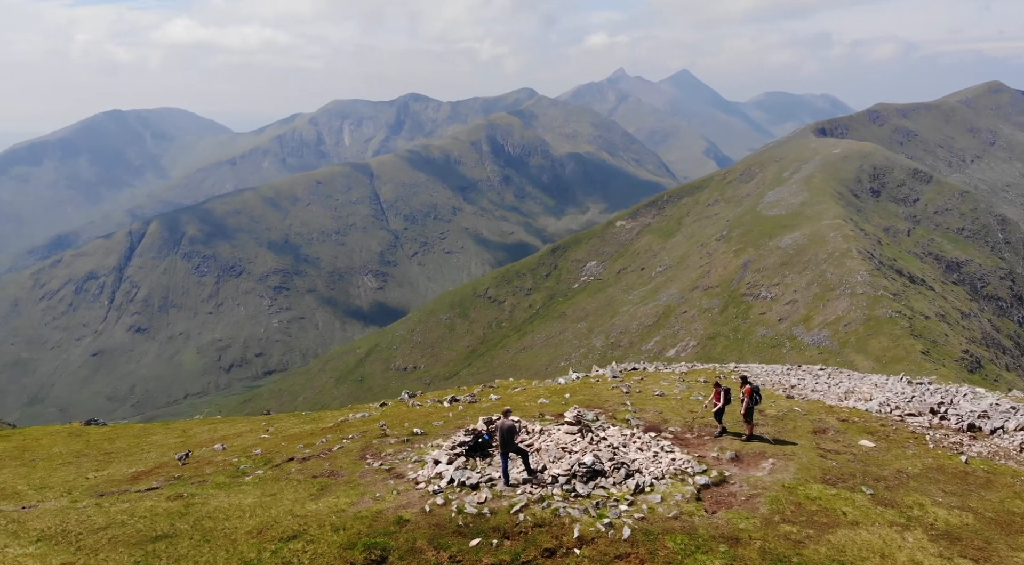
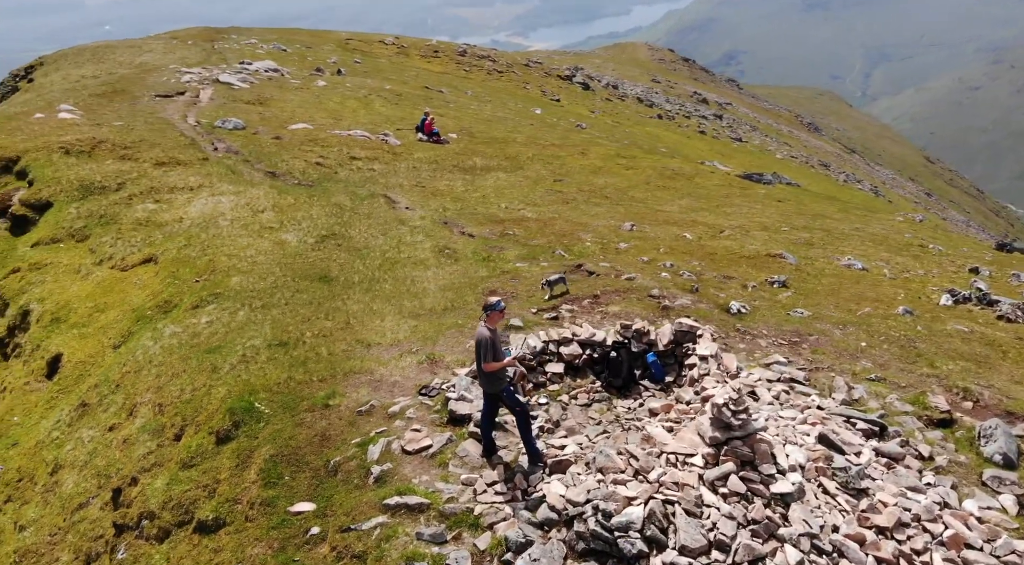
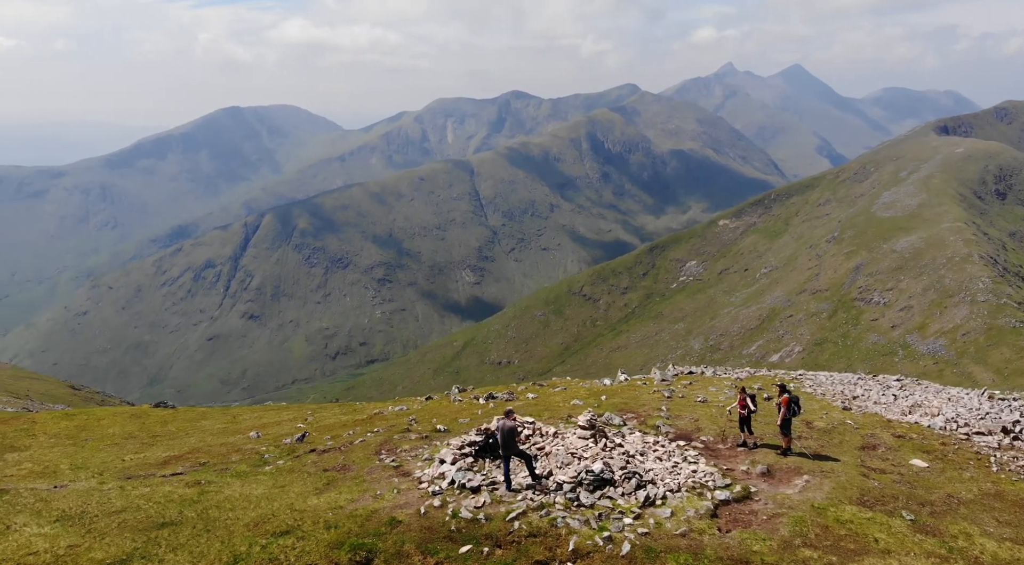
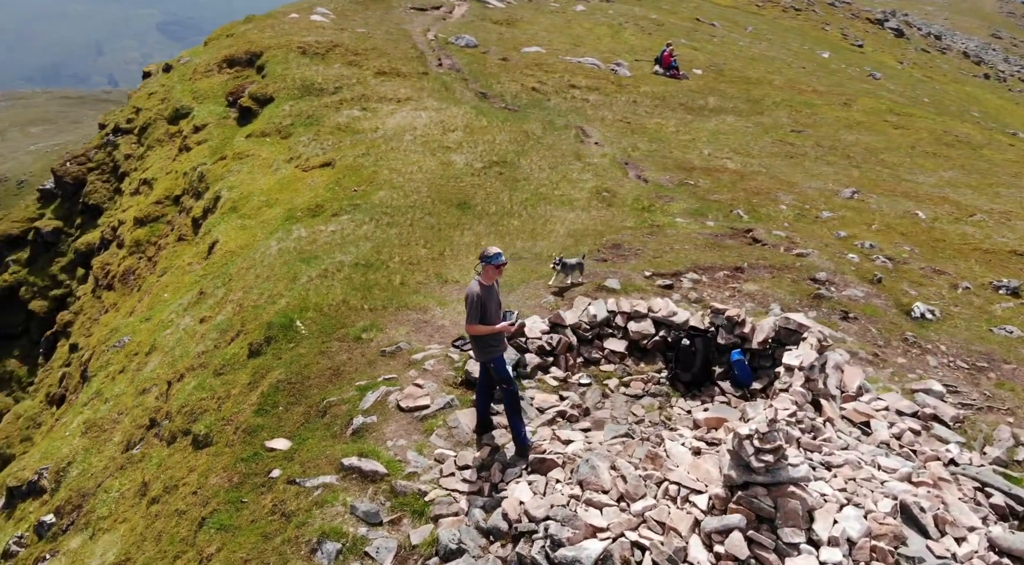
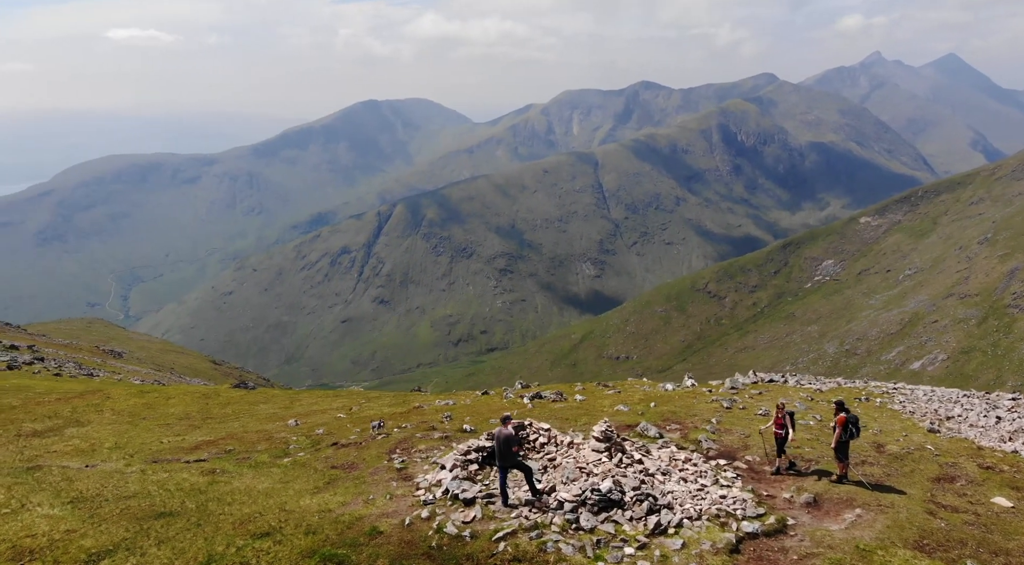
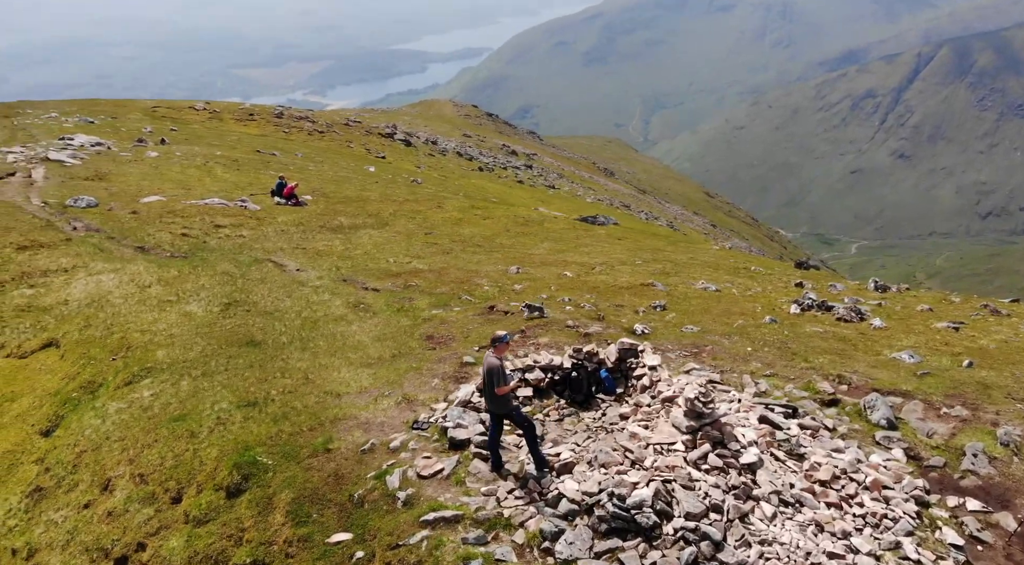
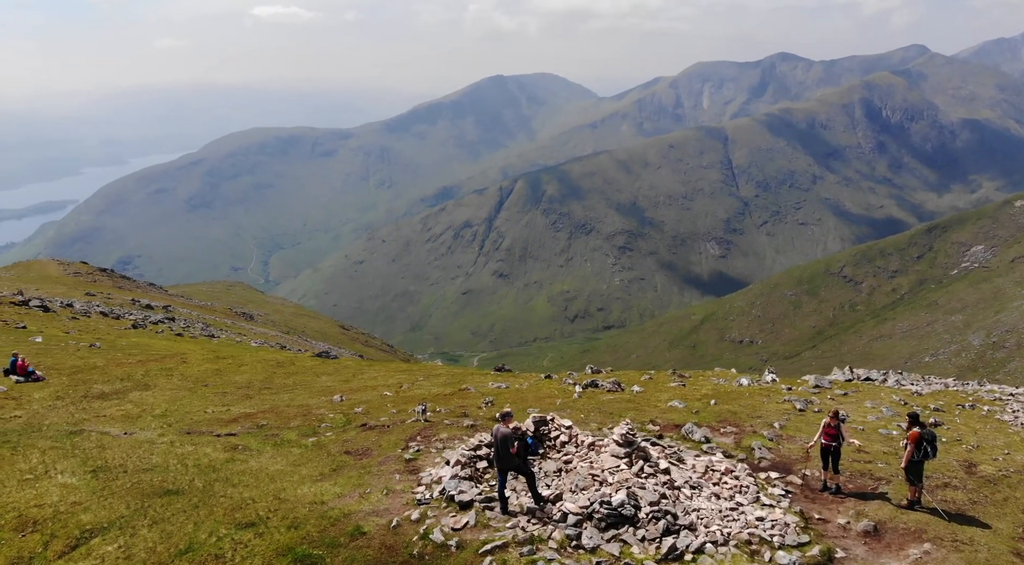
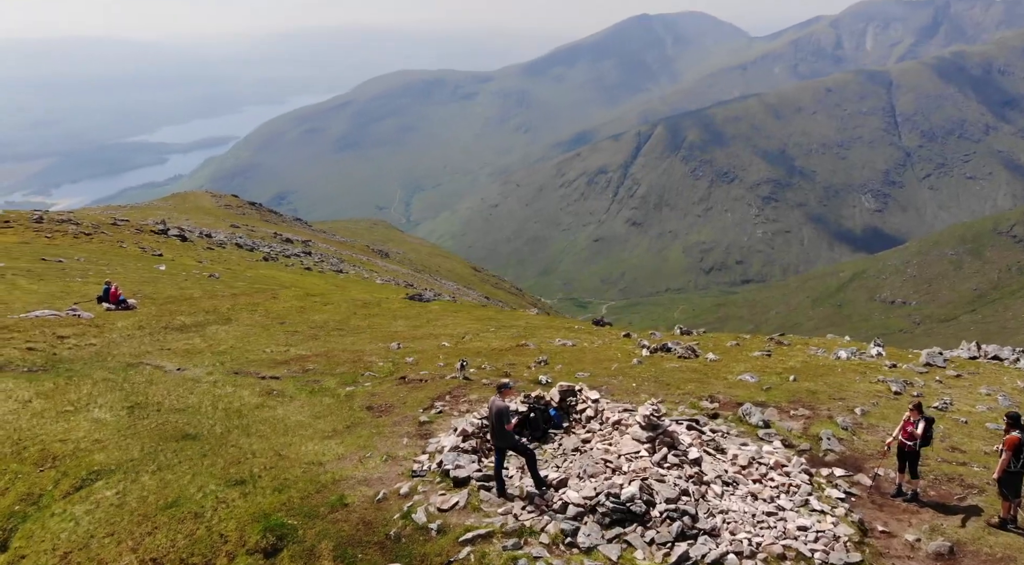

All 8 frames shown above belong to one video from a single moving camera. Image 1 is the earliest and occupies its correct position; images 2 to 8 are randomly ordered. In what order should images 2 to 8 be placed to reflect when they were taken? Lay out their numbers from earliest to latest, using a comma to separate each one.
3, 5, 7, 8, 6, 2, 4
